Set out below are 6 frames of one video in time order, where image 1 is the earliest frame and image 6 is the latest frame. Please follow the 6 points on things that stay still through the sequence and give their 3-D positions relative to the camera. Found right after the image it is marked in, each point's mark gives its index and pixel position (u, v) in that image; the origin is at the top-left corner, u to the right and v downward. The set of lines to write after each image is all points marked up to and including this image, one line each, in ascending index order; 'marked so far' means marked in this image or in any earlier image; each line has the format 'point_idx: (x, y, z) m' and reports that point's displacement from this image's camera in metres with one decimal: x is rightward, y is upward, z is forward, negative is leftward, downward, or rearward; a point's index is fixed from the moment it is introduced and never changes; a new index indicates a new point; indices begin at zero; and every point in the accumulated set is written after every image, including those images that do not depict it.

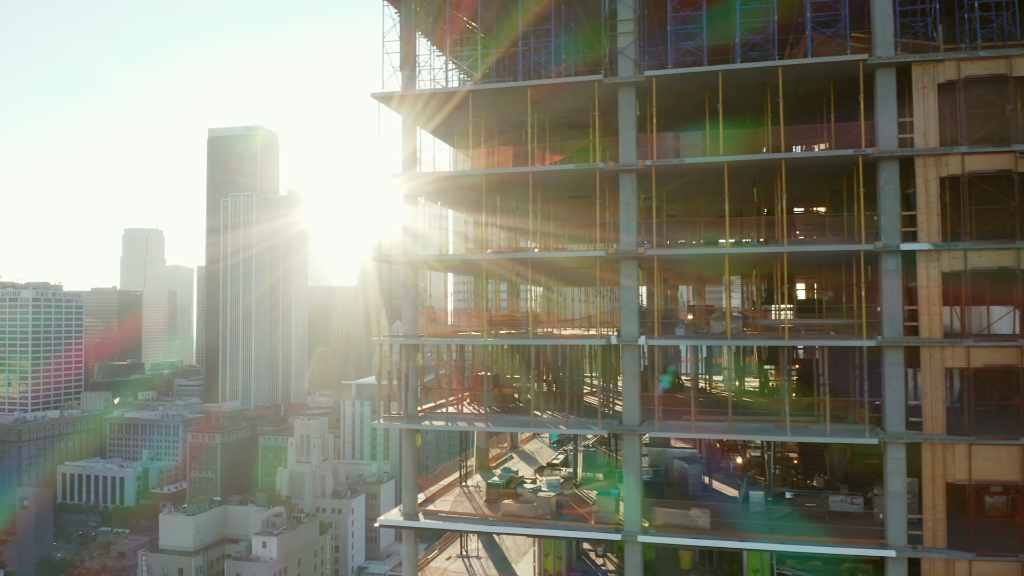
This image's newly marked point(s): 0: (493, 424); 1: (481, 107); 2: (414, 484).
0: (-0.3, -2.7, +12.6) m
1: (-0.6, +3.8, +13.7) m
2: (-2.0, -4.1, +13.3) m
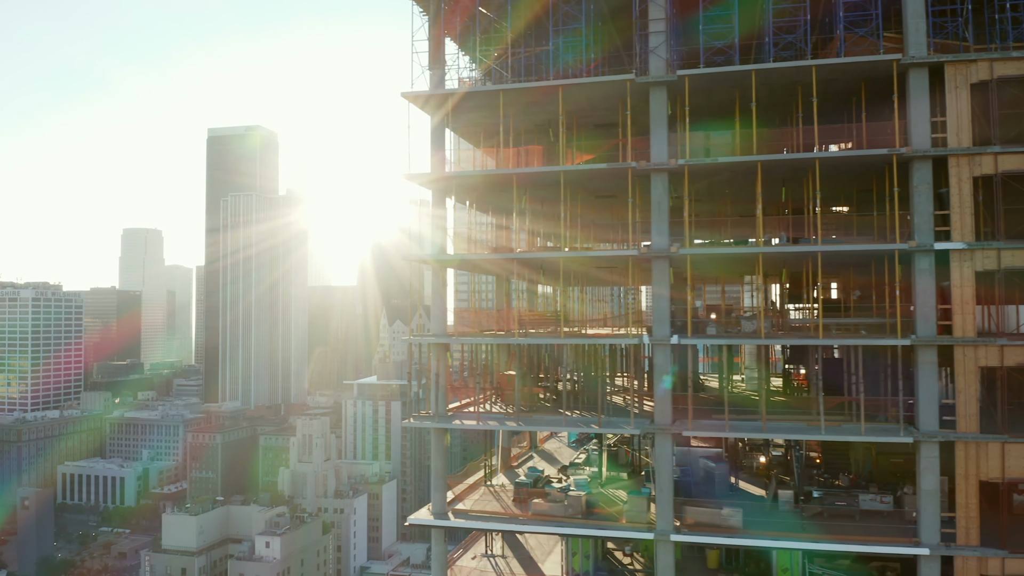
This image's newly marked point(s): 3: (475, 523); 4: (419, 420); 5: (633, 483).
0: (+0.3, -2.7, +12.6) m
1: (0.0, +3.9, +13.7) m
2: (-1.4, -4.1, +13.3) m
3: (-0.7, -4.8, +13.0) m
4: (-1.9, -2.7, +13.2) m
5: (+2.8, -4.6, +15.1) m
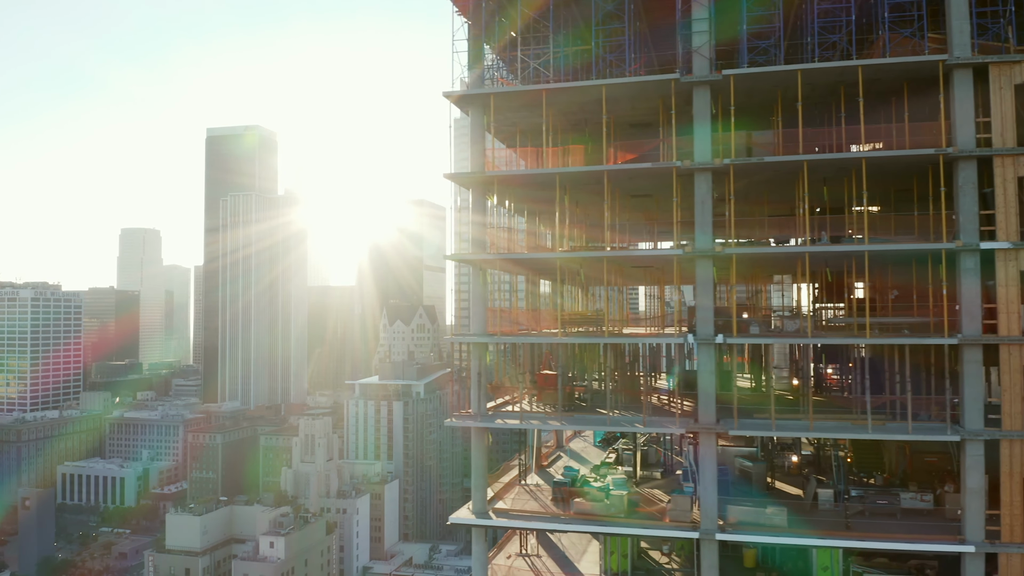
0: (+1.1, -2.7, +12.6) m
1: (+0.9, +3.9, +13.7) m
2: (-0.6, -4.1, +13.4) m
3: (+0.1, -4.8, +13.0) m
4: (-1.0, -2.7, +13.2) m
5: (+3.7, -4.6, +15.1) m
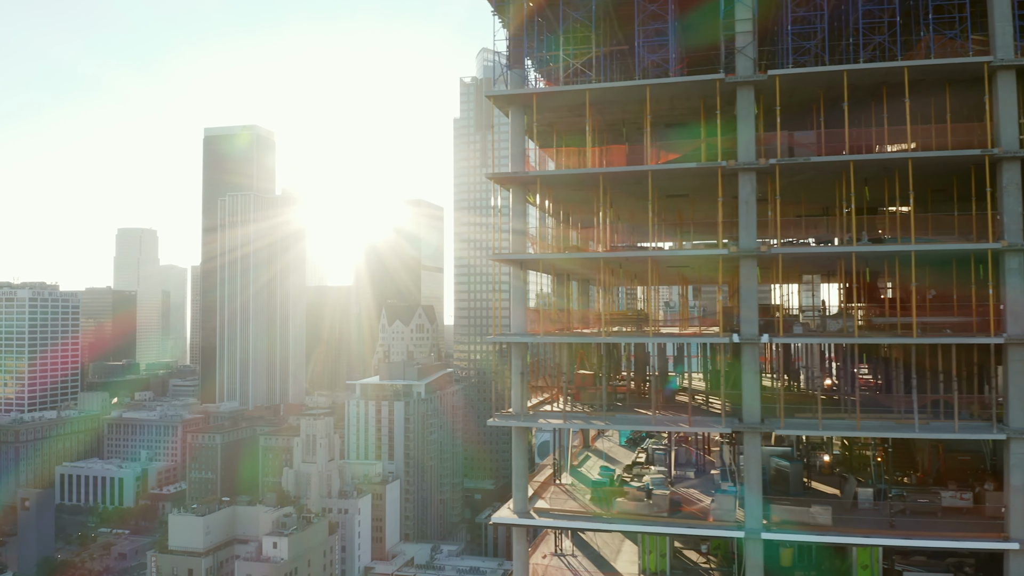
0: (+2.0, -2.7, +12.7) m
1: (+1.7, +3.9, +13.7) m
2: (+0.3, -4.0, +13.4) m
3: (+1.0, -4.8, +13.0) m
4: (-0.2, -2.7, +13.2) m
5: (+4.5, -4.6, +15.2) m
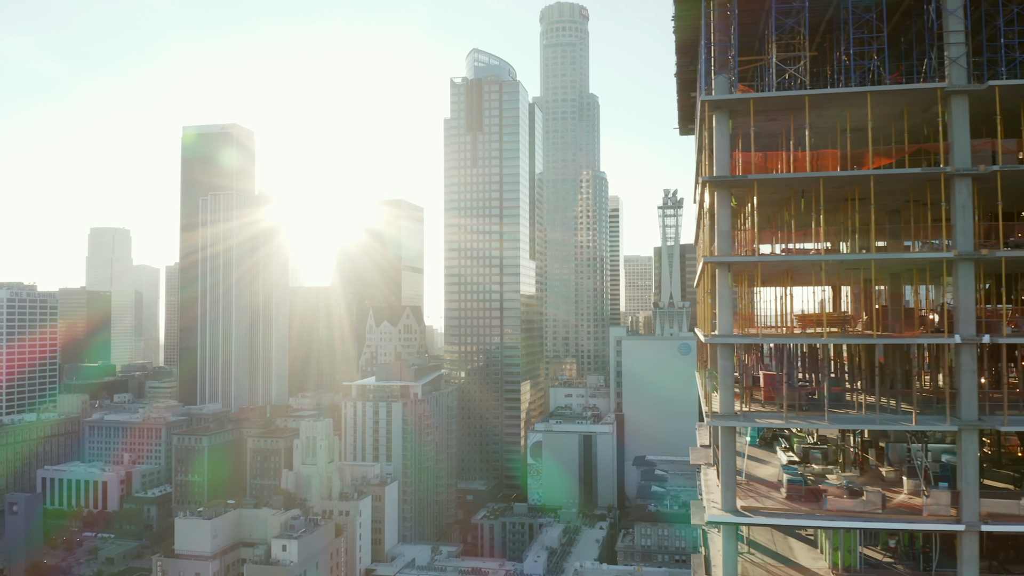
0: (+6.4, -2.7, +13.0) m
1: (+6.1, +3.8, +14.0) m
2: (+4.7, -4.1, +13.6) m
3: (+5.4, -4.8, +13.3) m
4: (+4.2, -2.7, +13.5) m
5: (+8.9, -4.6, +15.5) m
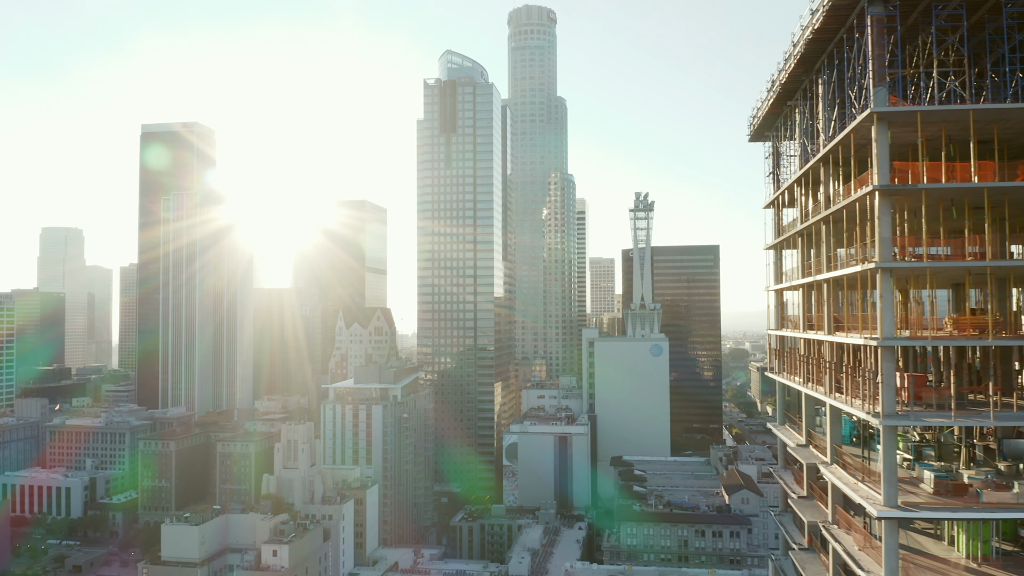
0: (+10.2, -2.8, +13.7) m
1: (+9.9, +3.7, +14.8) m
2: (+8.4, -4.2, +14.3) m
3: (+9.1, -4.9, +13.9) m
4: (+8.0, -2.8, +14.1) m
5: (+12.5, -4.8, +16.4) m
